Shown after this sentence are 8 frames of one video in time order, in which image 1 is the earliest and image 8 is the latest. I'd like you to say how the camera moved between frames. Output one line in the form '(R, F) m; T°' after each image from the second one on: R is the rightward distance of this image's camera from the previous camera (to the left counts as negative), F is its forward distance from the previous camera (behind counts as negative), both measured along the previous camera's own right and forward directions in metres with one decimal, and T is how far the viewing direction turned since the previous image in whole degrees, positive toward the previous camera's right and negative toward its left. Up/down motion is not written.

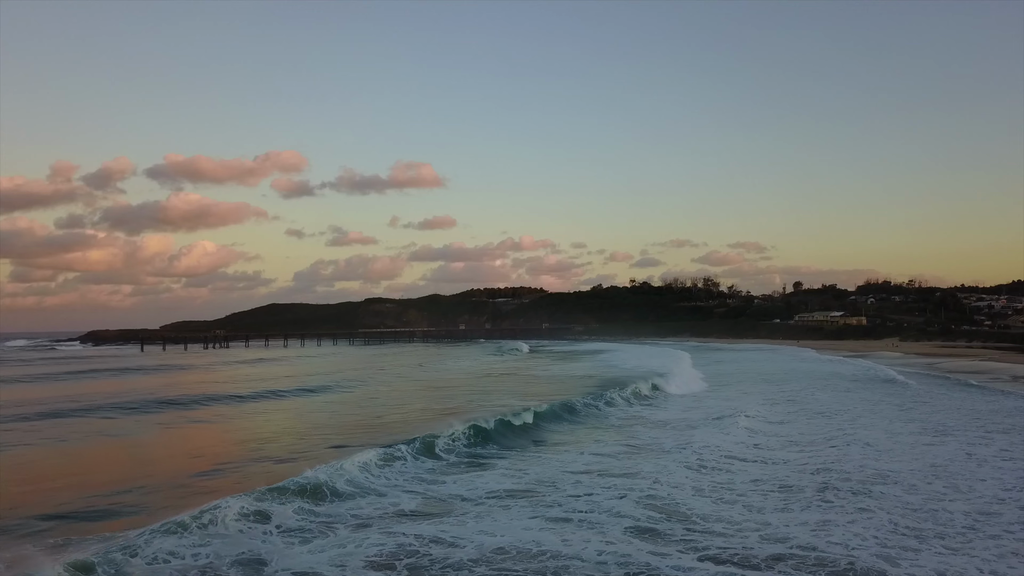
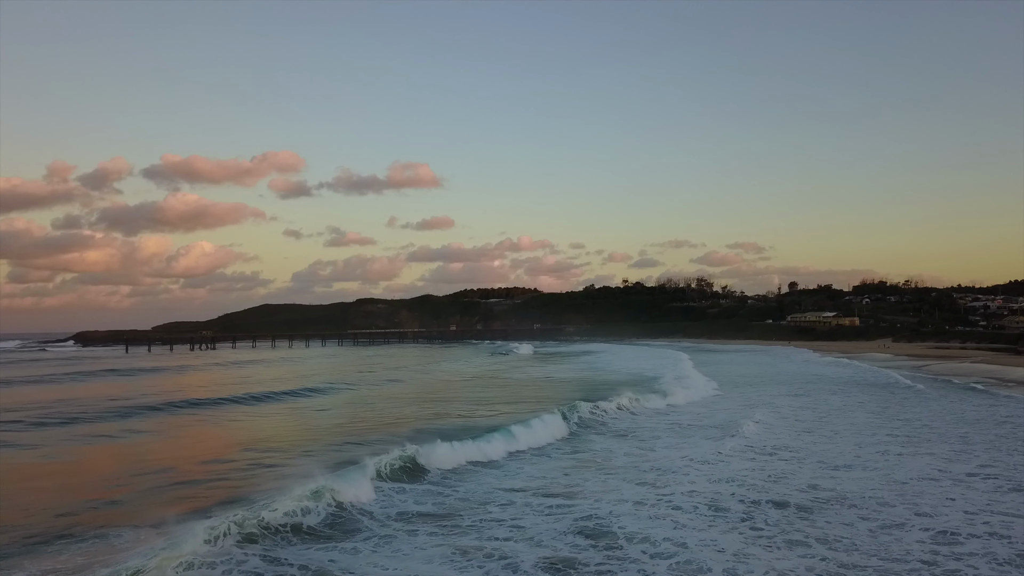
(+1.0, +1.0) m; 0°
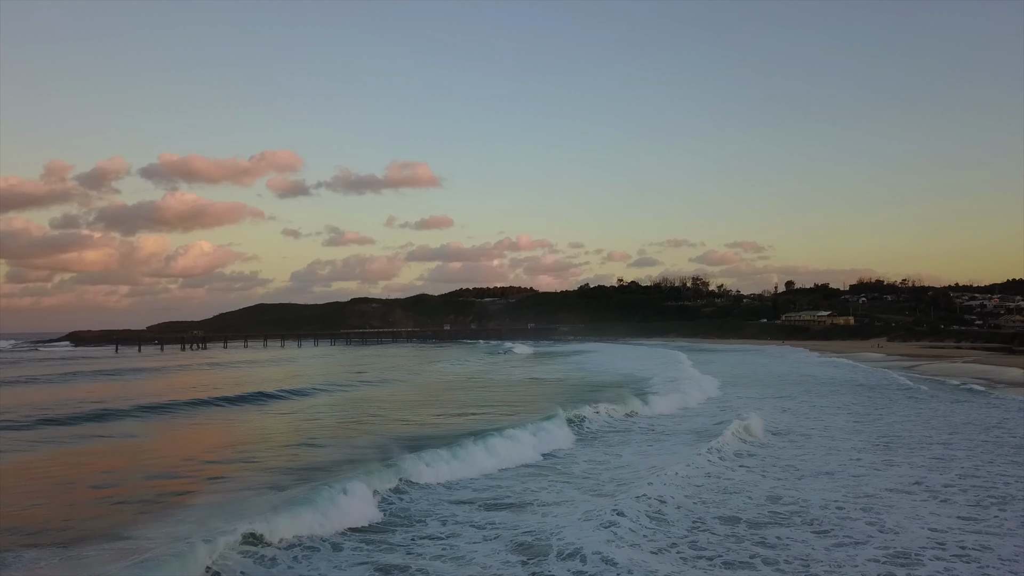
(+0.7, +0.6) m; 0°
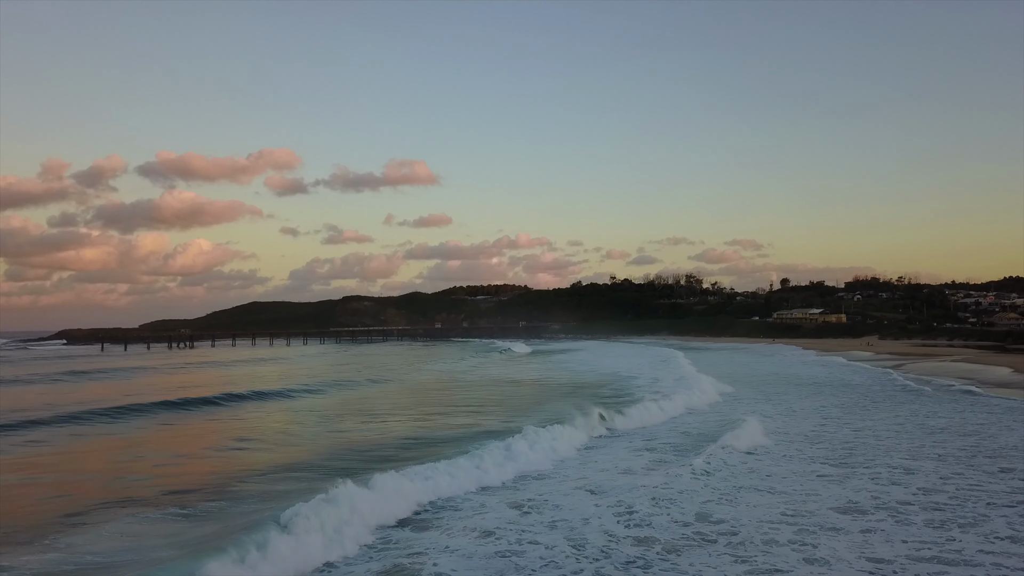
(+1.0, +0.9) m; 0°
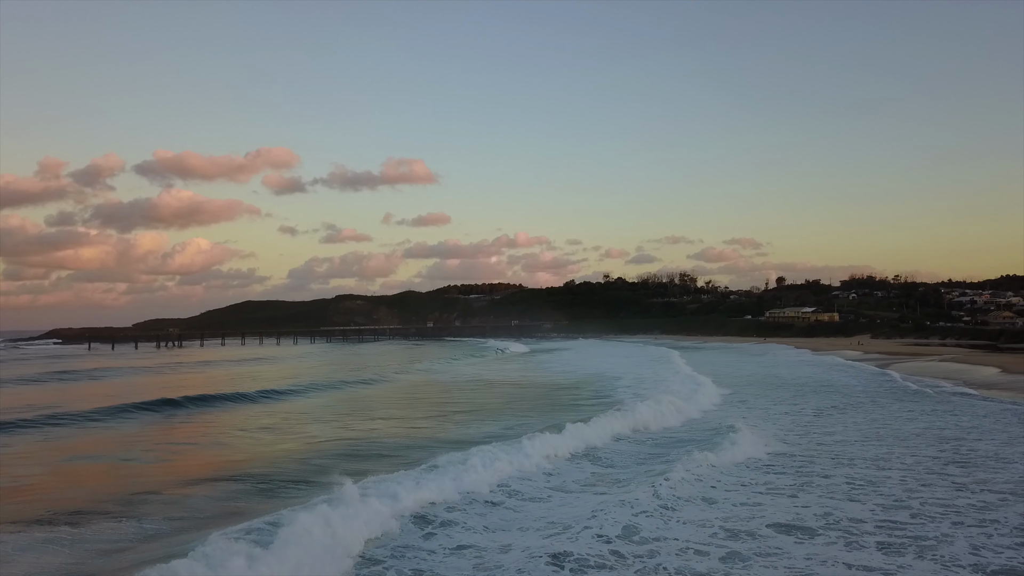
(+0.9, +0.8) m; 0°
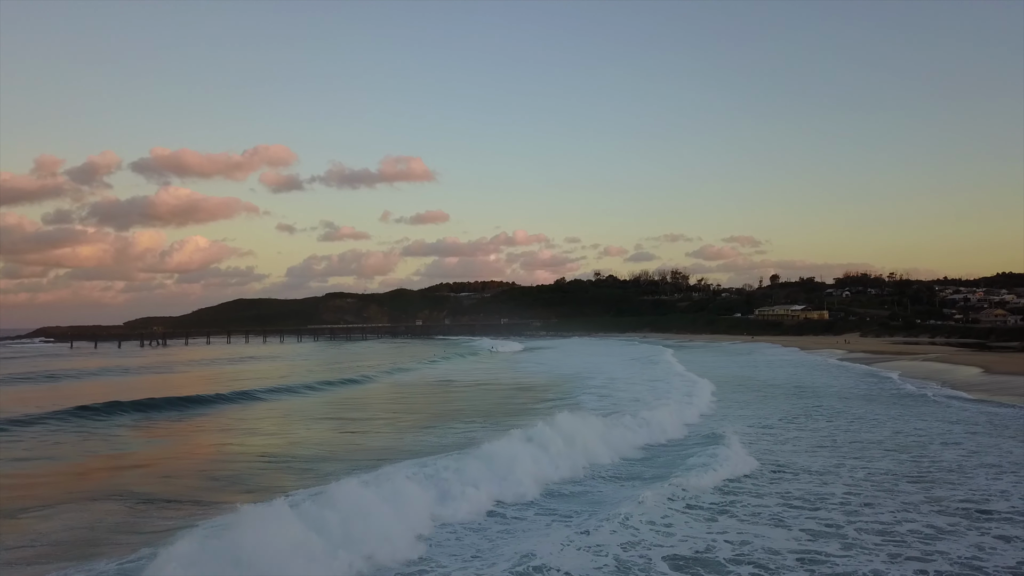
(+1.2, +1.0) m; 0°
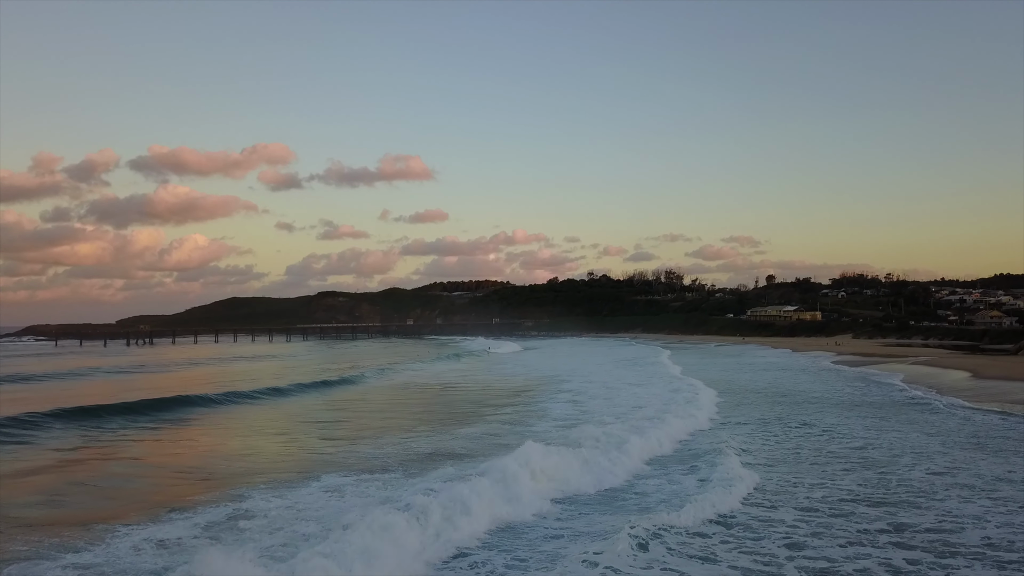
(+1.0, +0.9) m; 0°
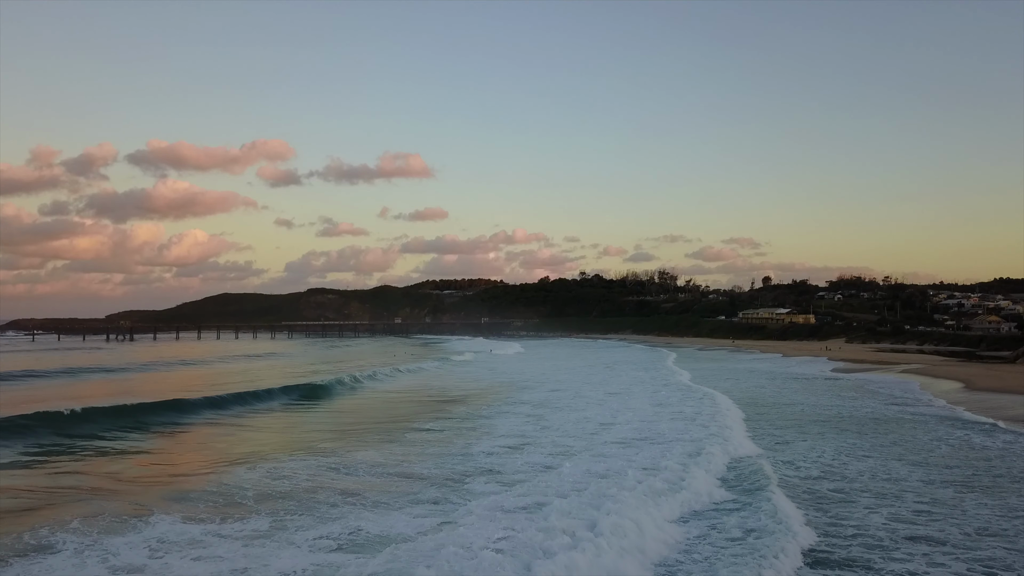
(+1.3, +1.6) m; 0°
